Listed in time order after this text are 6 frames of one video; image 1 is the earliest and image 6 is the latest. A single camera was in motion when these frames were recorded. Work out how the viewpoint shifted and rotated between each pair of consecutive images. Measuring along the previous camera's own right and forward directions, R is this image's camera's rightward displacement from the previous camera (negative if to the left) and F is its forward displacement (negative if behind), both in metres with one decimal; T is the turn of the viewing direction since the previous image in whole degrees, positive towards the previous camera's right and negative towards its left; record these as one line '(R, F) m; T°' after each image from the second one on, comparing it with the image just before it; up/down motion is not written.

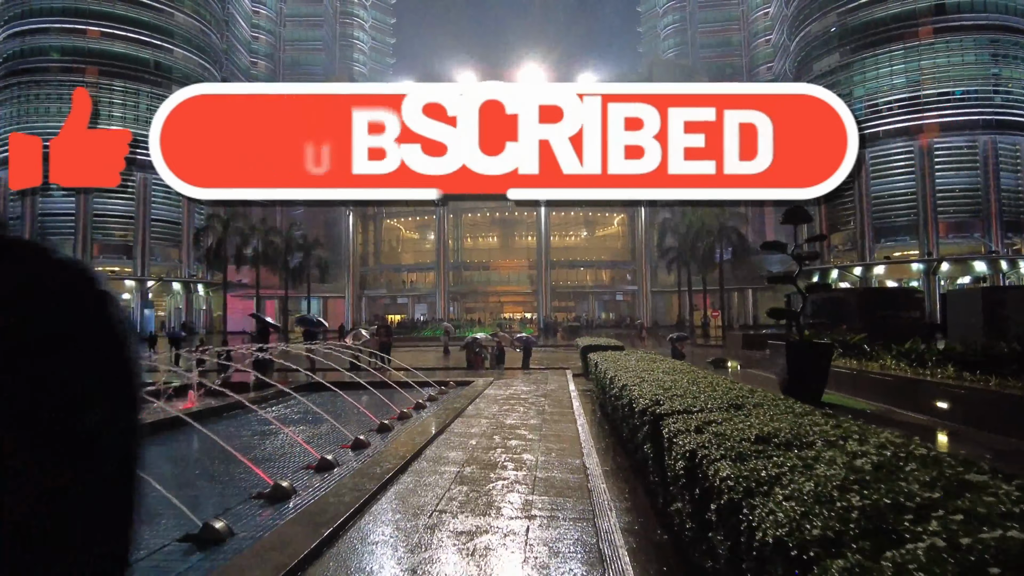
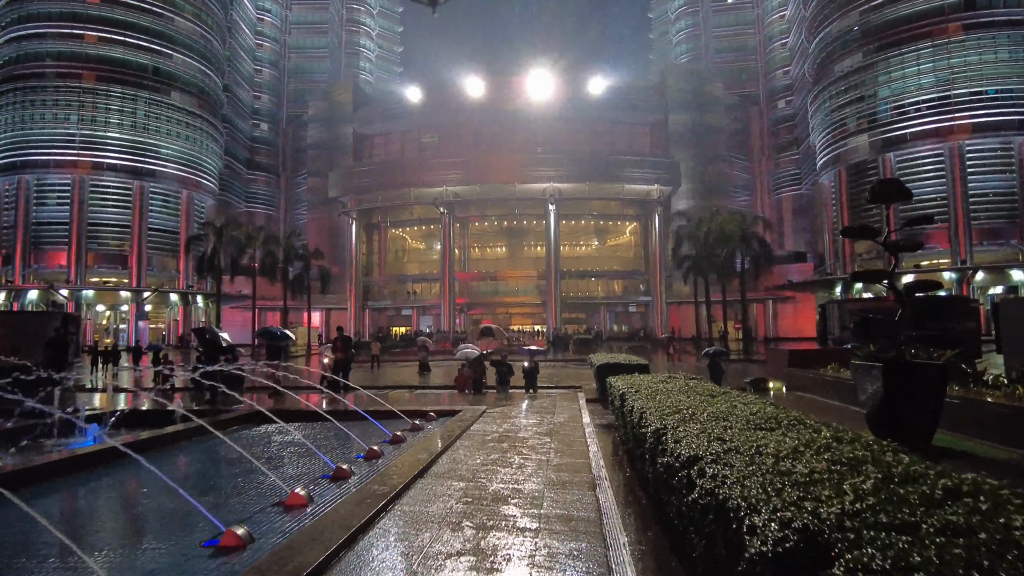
(+0.2, +2.6) m; -1°
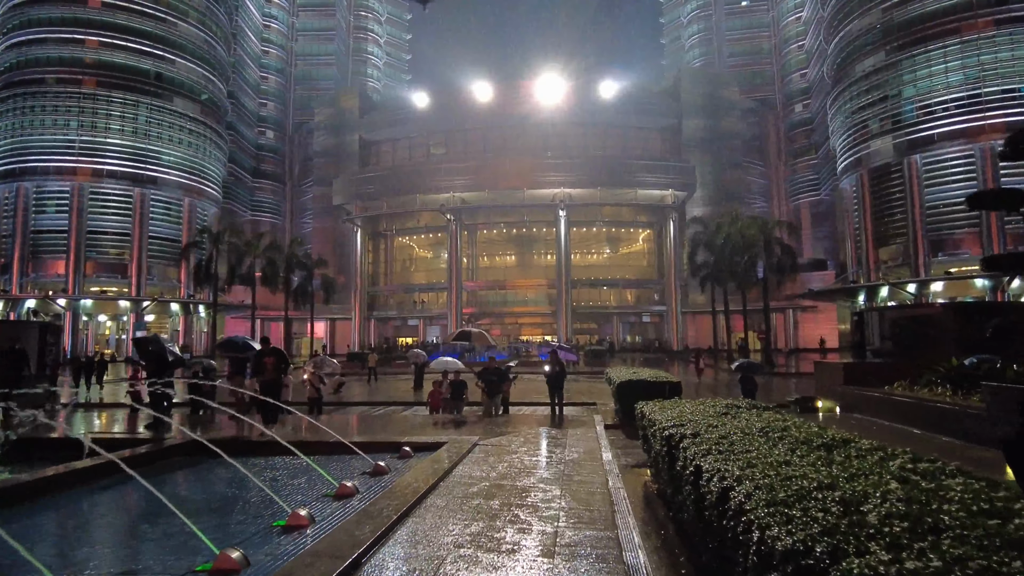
(+0.1, +2.1) m; -1°
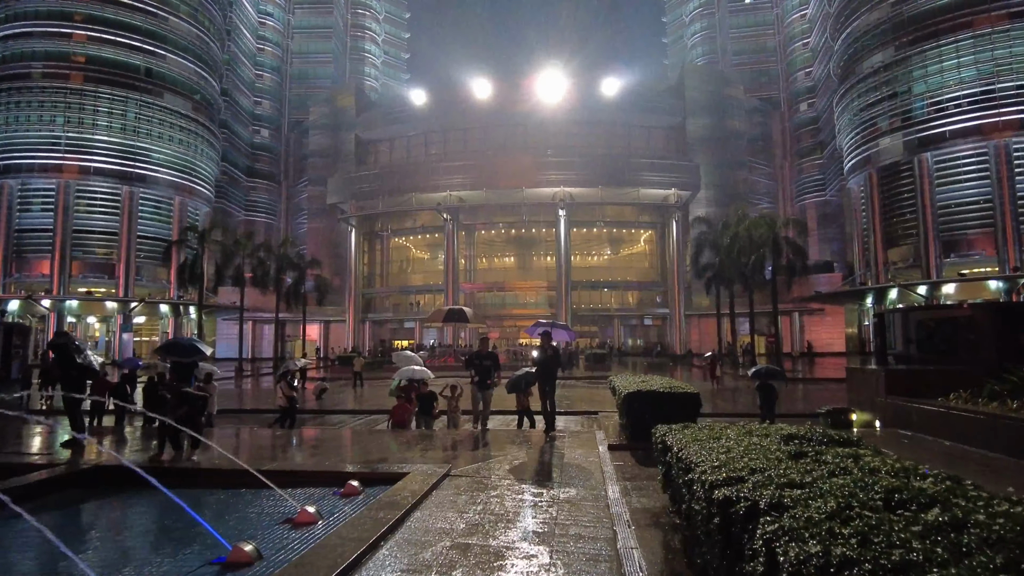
(+0.2, +1.6) m; 0°
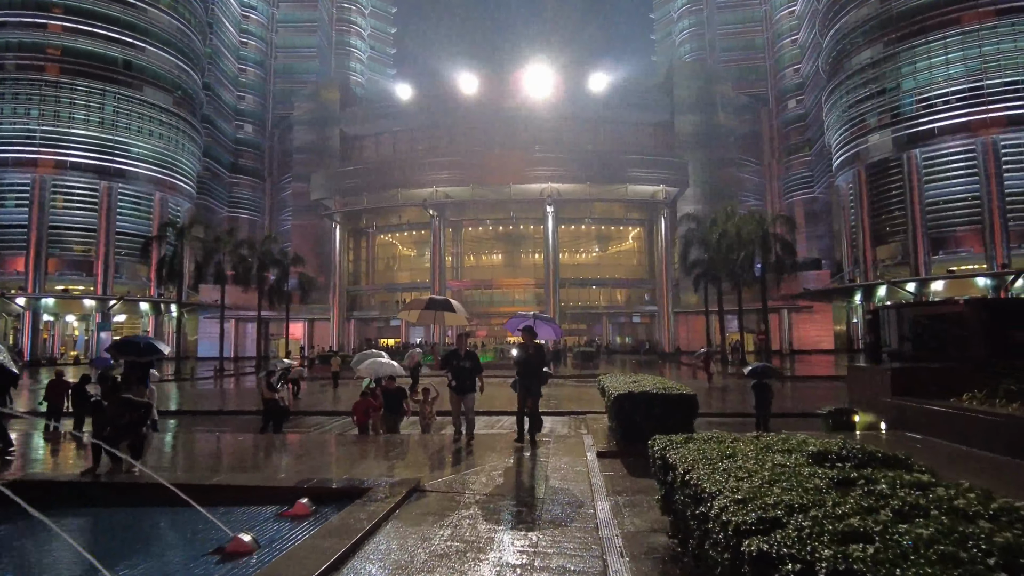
(+0.1, +0.7) m; +1°
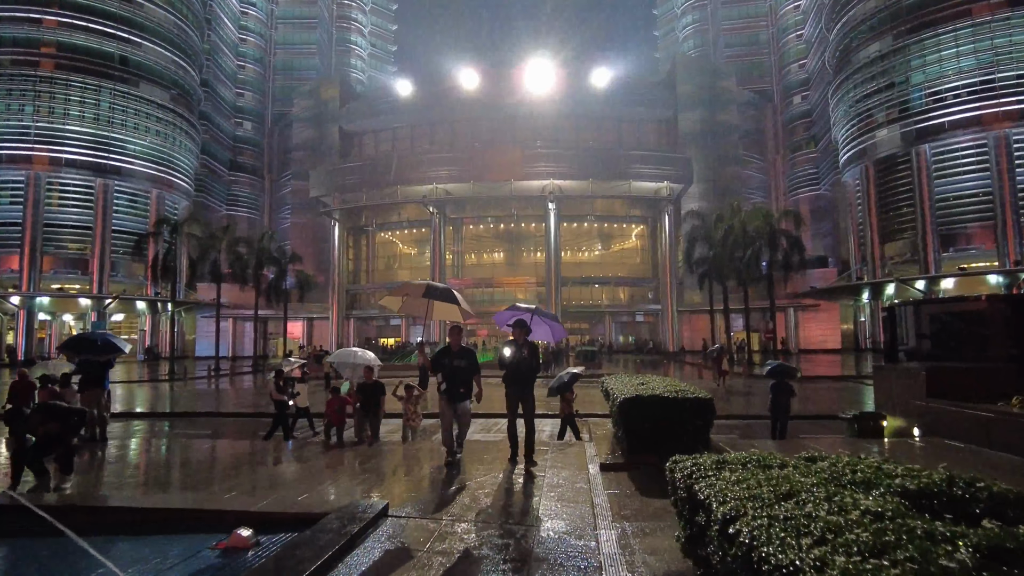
(+0.1, +0.9) m; 0°
